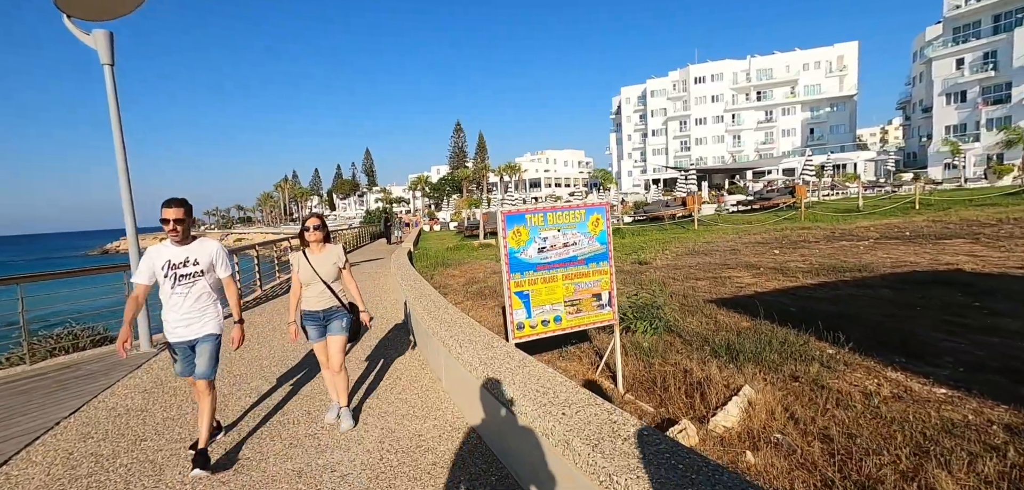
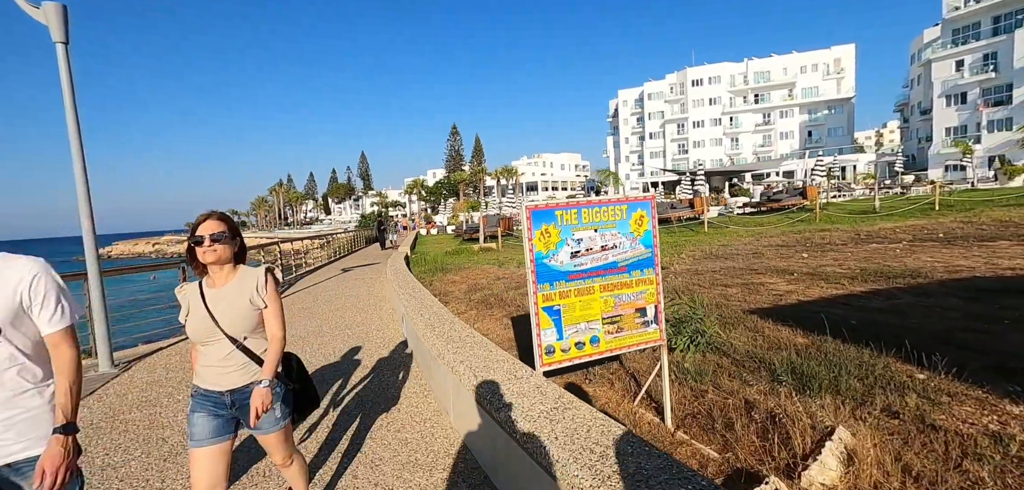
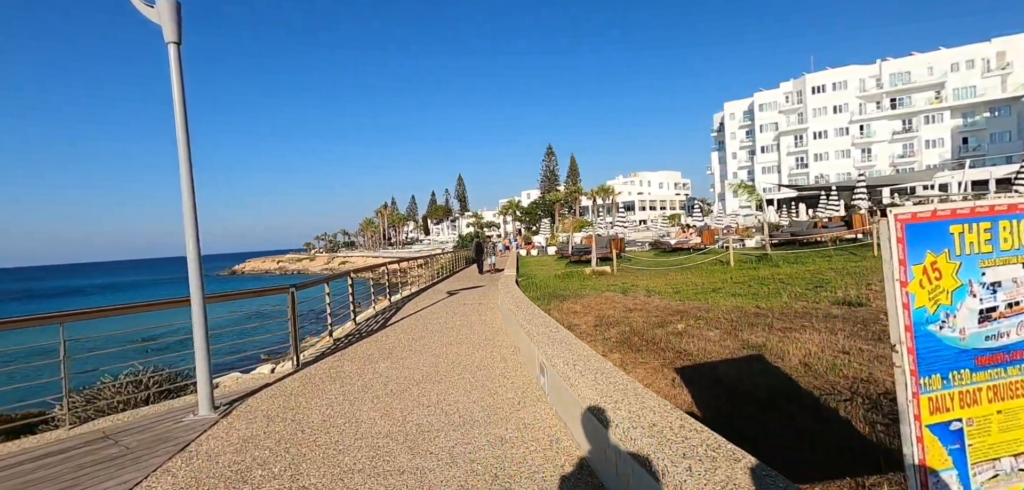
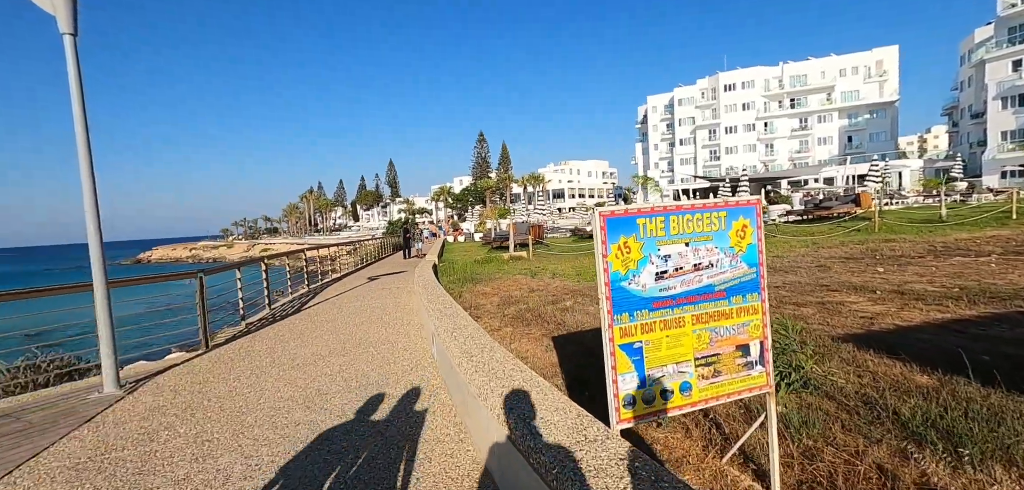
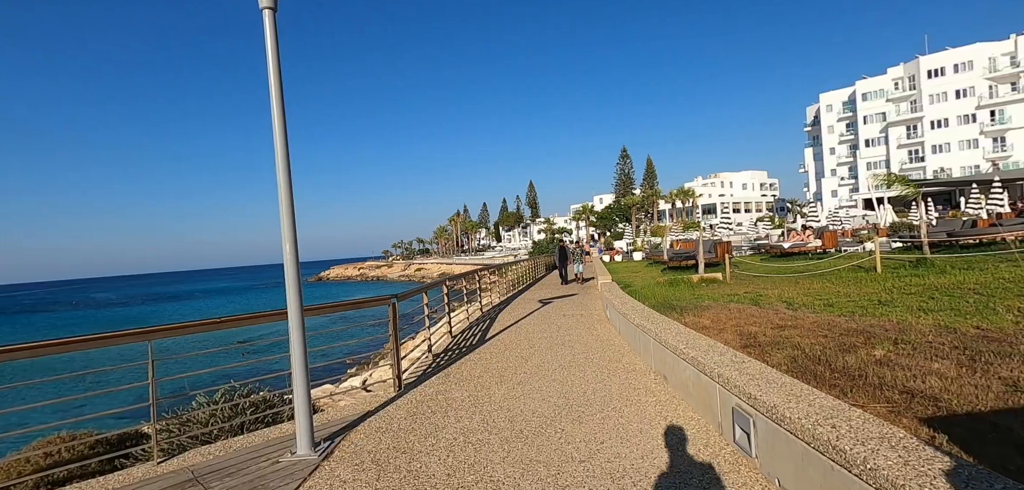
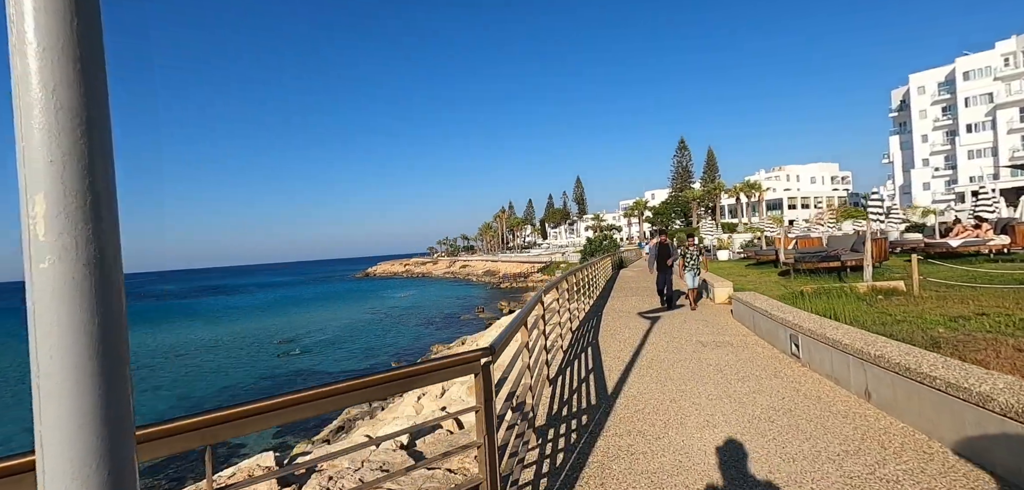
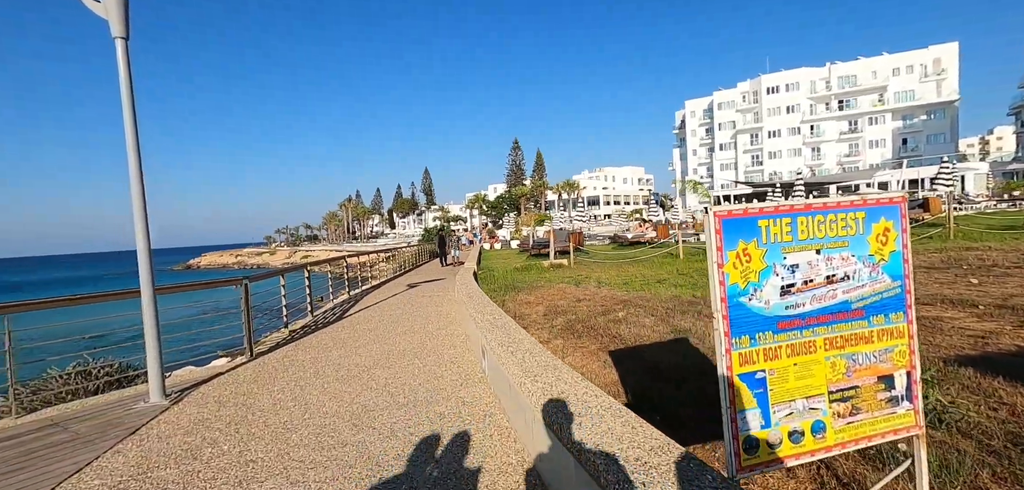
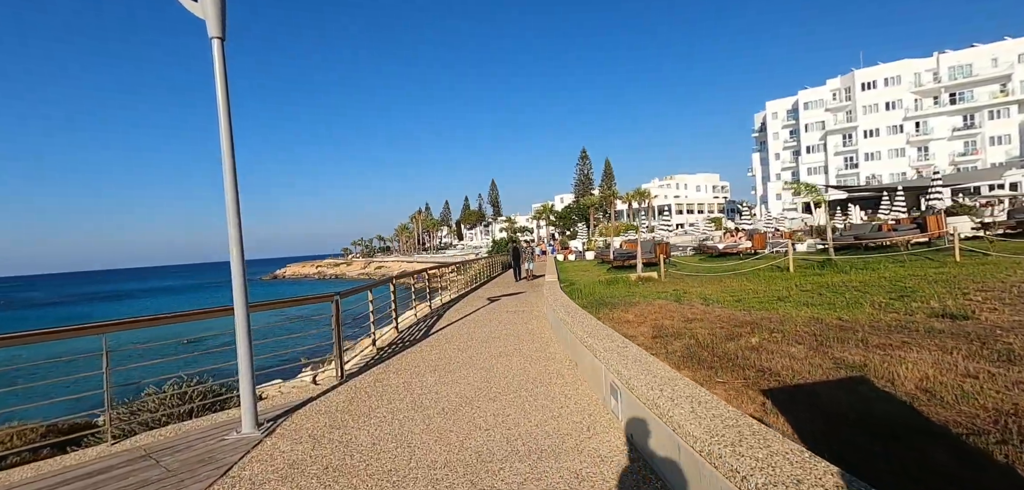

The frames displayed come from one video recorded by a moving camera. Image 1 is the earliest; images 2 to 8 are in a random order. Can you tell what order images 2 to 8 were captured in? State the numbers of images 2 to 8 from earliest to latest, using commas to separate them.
2, 4, 7, 3, 8, 5, 6
